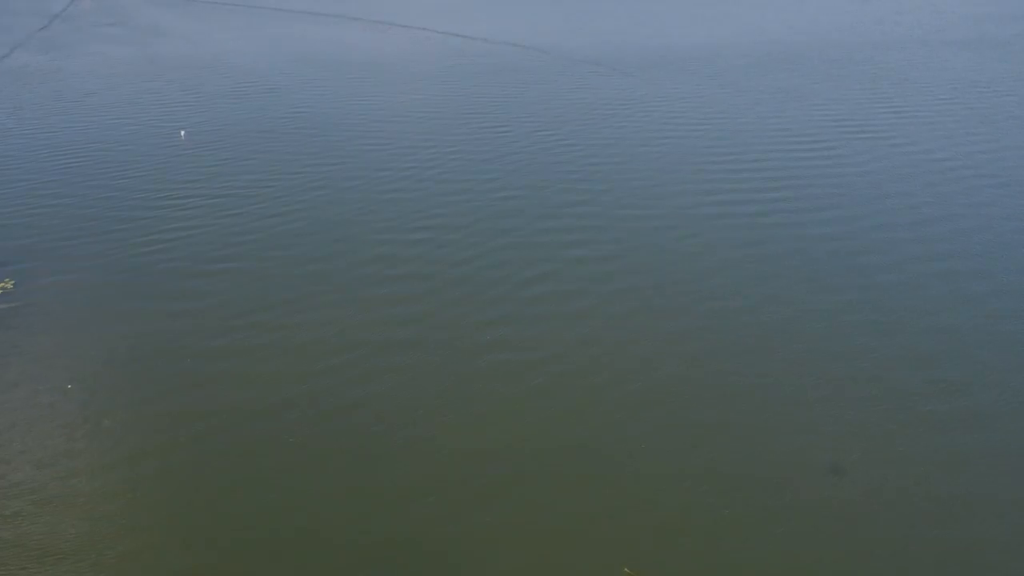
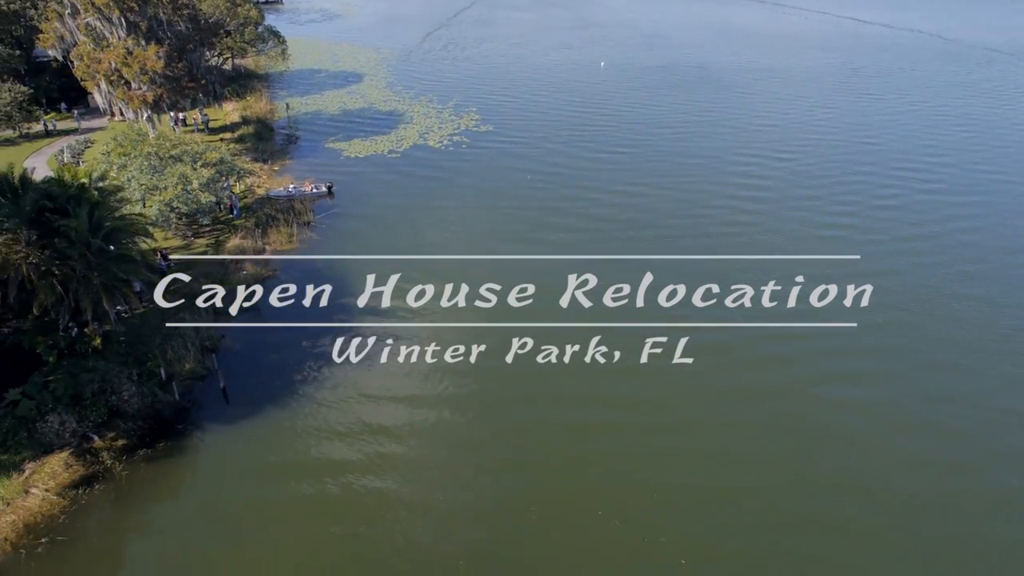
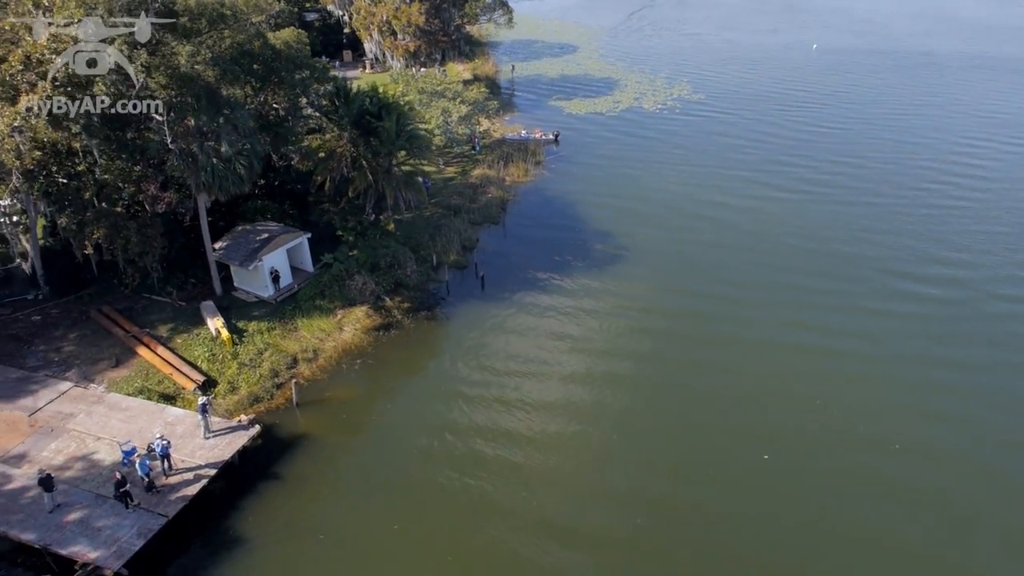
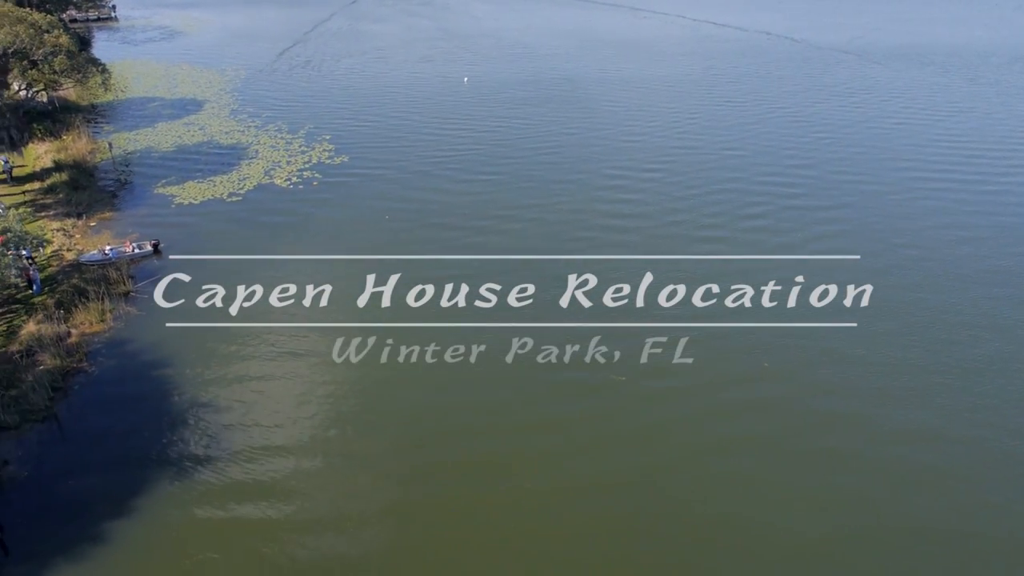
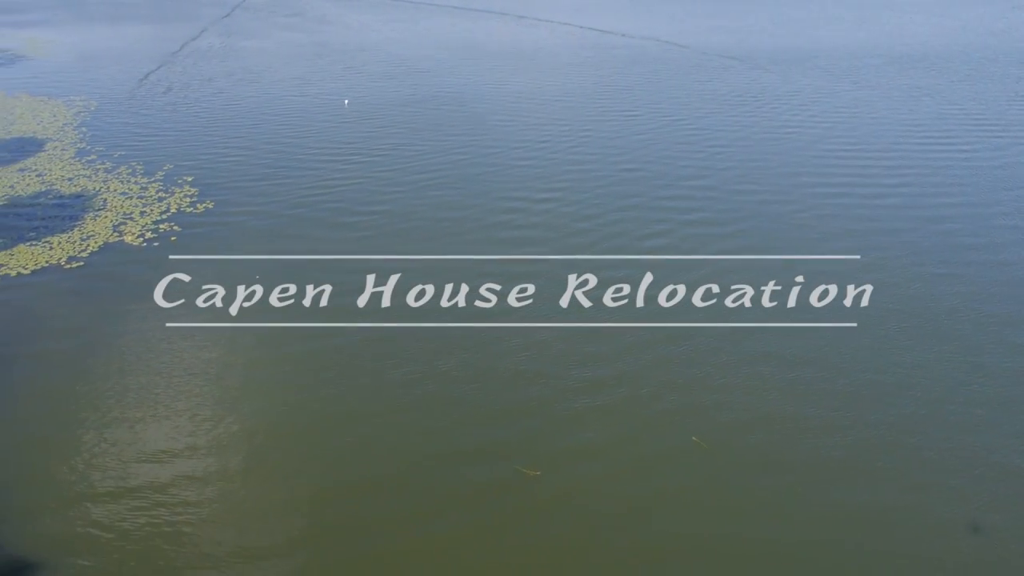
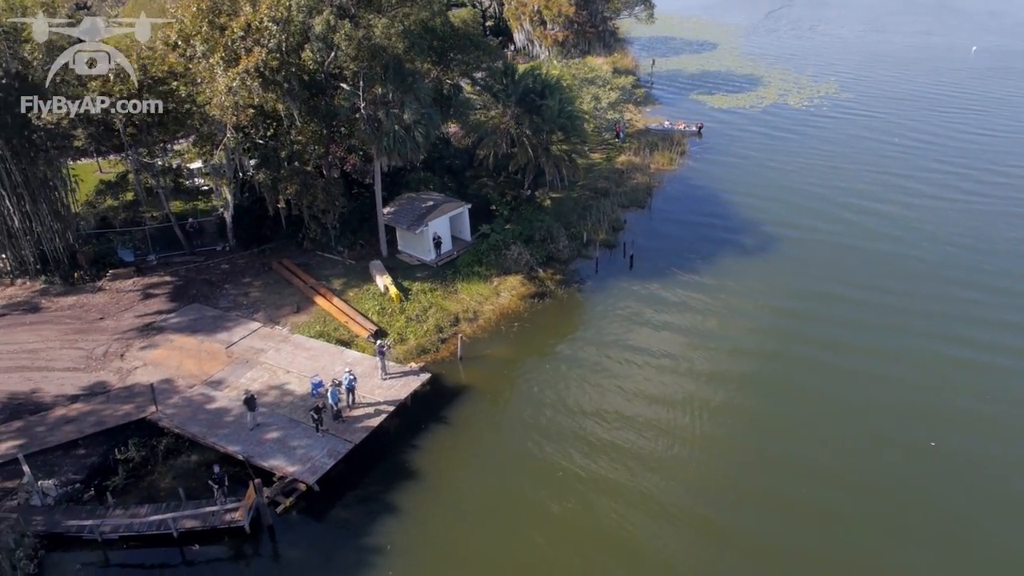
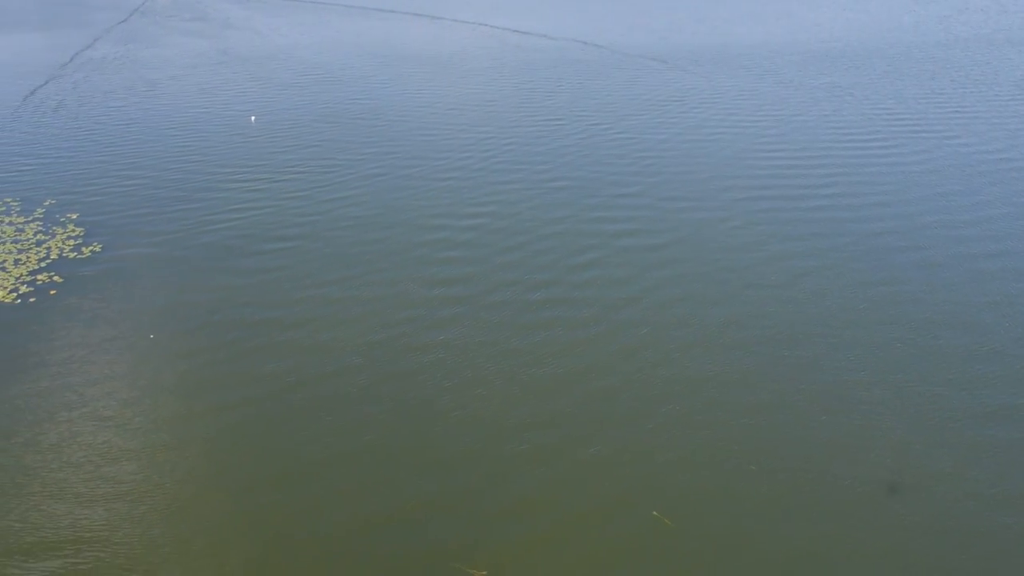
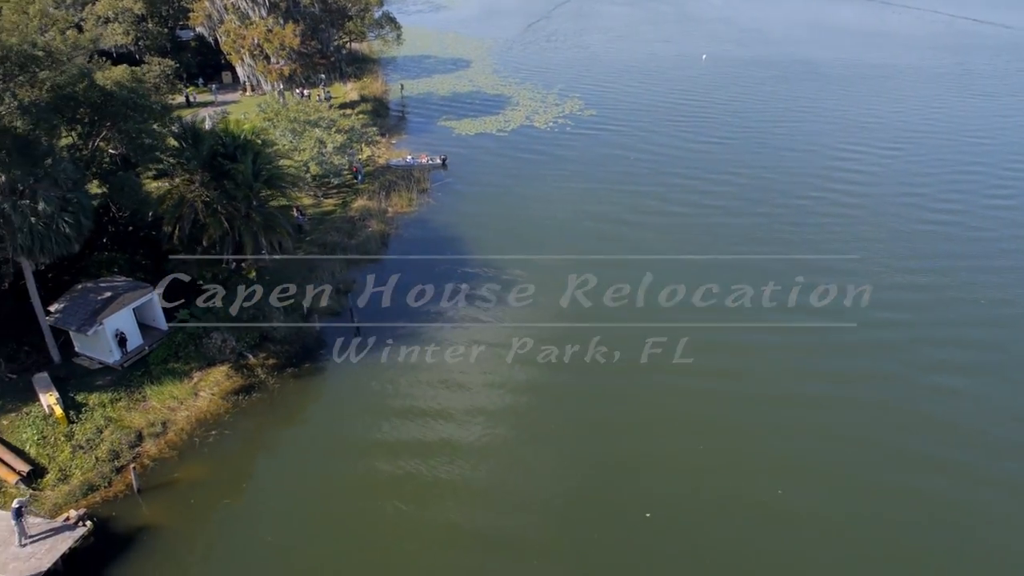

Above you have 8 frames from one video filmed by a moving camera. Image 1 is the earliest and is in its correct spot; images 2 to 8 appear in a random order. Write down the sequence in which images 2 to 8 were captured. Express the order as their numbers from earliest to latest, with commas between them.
7, 5, 4, 2, 8, 3, 6
